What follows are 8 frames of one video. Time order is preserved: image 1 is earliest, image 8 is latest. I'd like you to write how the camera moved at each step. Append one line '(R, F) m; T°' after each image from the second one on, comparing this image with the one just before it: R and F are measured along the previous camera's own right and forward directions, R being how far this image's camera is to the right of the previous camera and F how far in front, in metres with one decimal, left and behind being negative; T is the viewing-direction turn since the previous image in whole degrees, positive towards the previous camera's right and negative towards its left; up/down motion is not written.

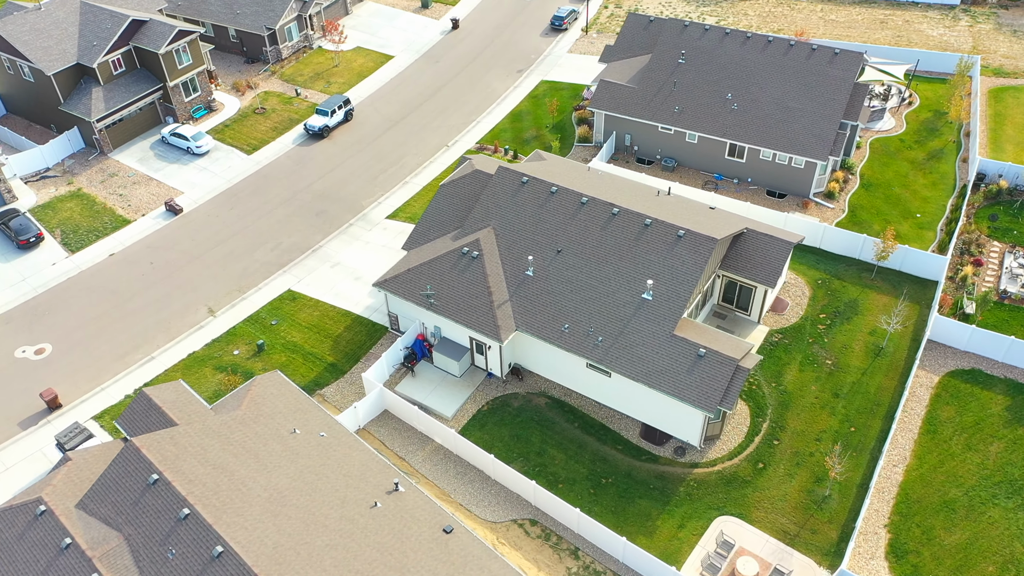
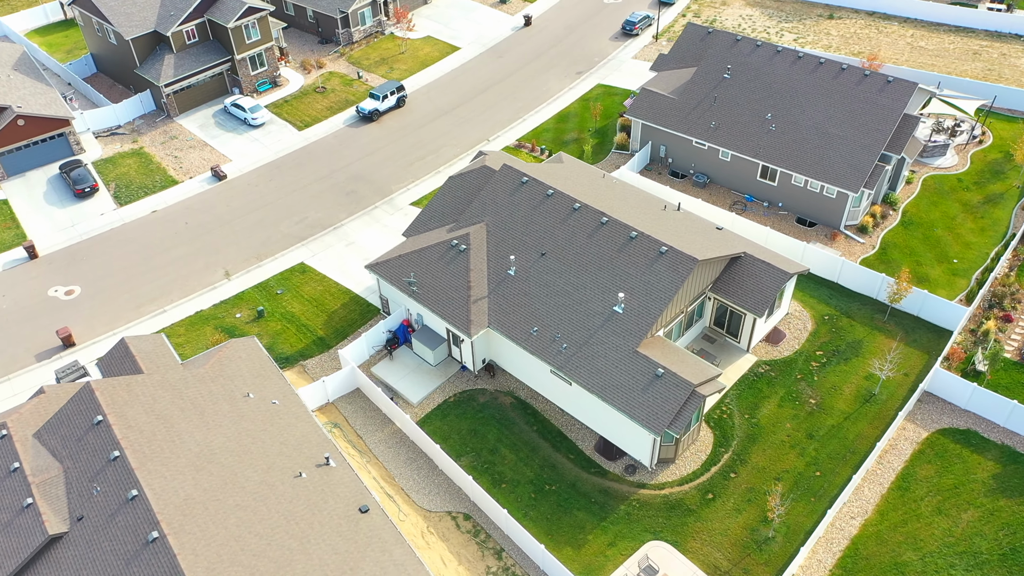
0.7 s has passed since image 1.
(+4.9, +0.1) m; -8°
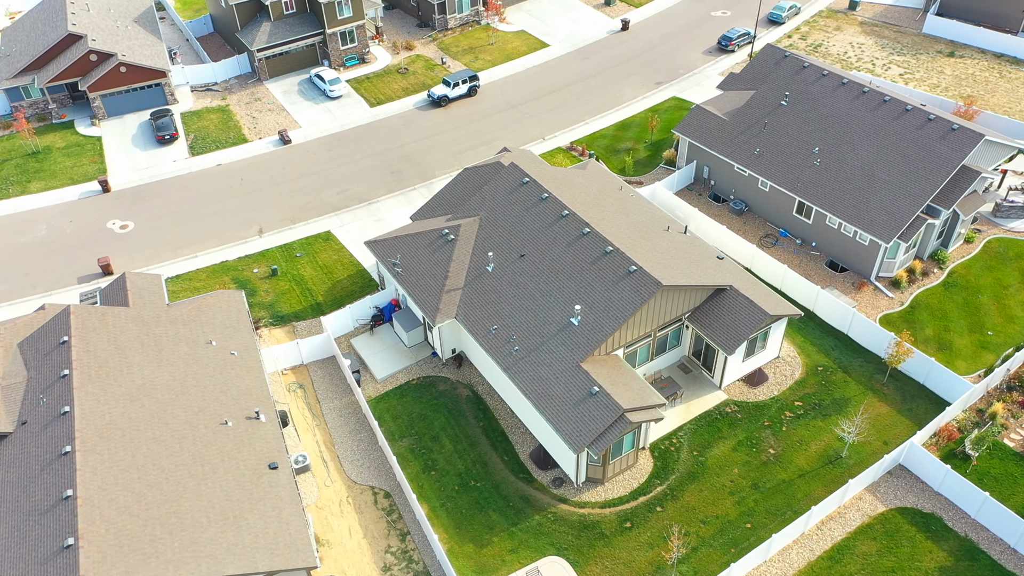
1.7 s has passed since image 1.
(+6.5, +0.3) m; -10°
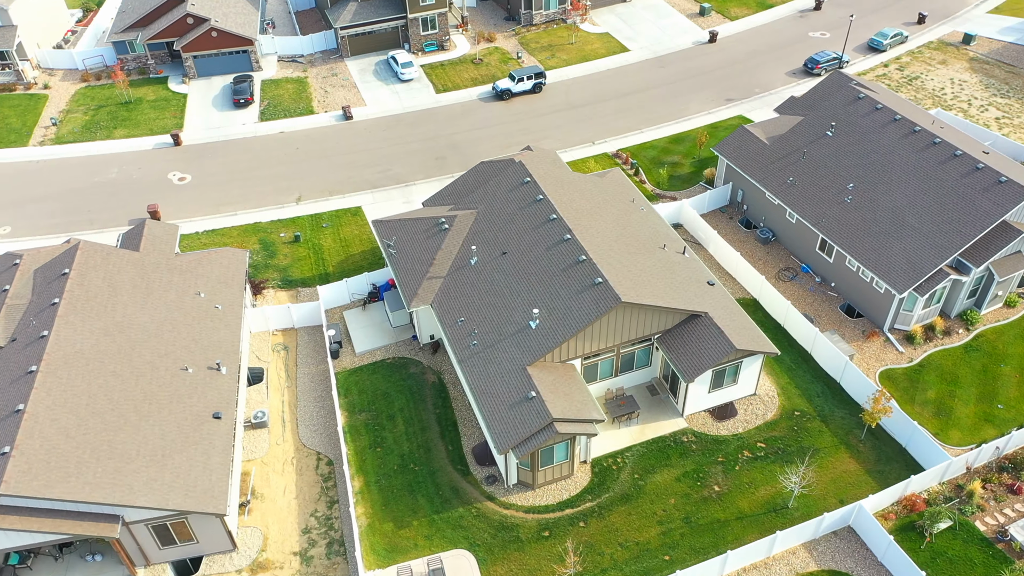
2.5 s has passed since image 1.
(+5.9, +0.2) m; -9°
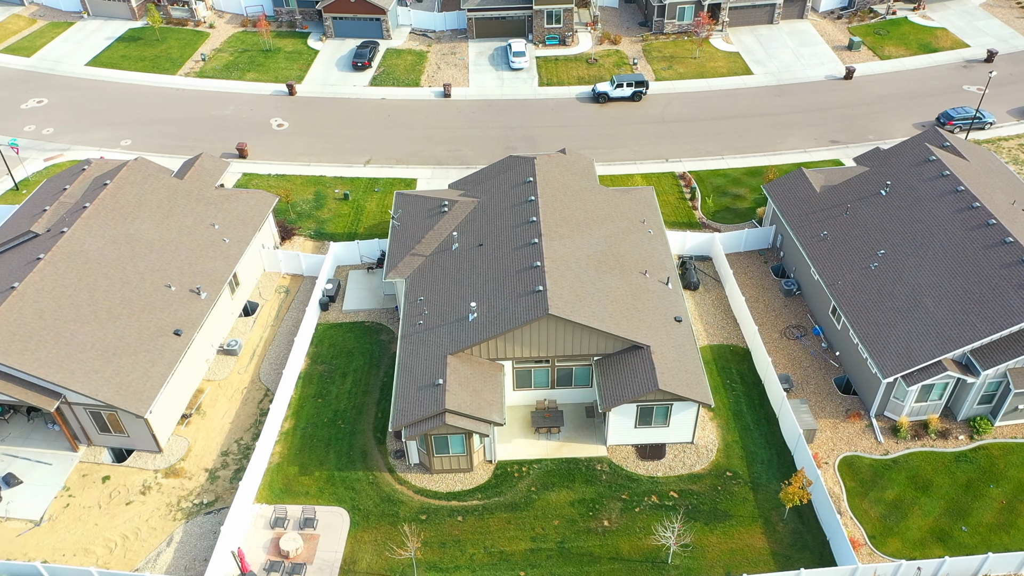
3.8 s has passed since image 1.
(+9.0, +0.7) m; -14°
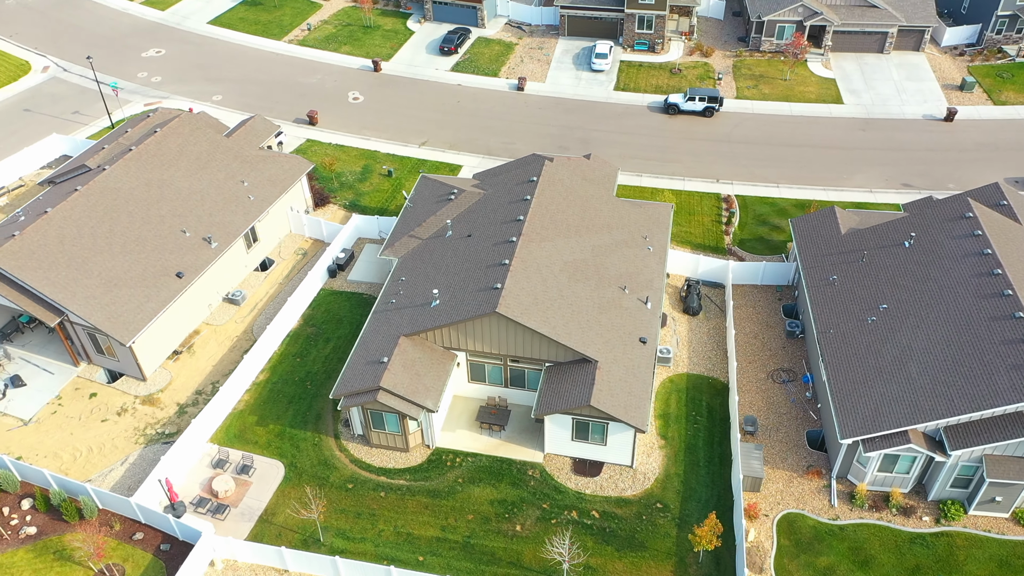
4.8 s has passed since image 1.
(+6.5, +0.4) m; -10°
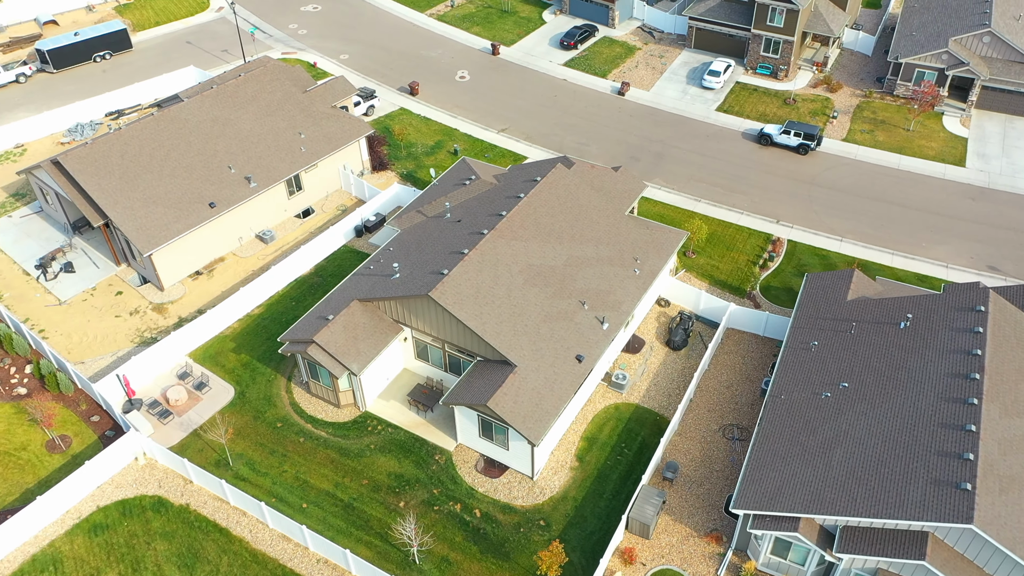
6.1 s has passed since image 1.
(+8.9, +0.8) m; -14°
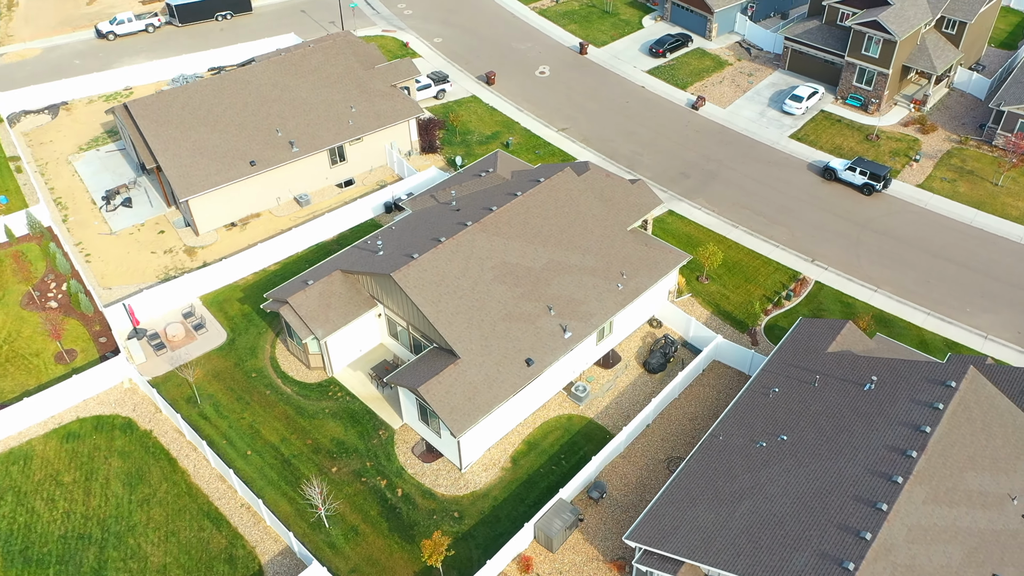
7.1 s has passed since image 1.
(+6.5, +0.4) m; -10°
